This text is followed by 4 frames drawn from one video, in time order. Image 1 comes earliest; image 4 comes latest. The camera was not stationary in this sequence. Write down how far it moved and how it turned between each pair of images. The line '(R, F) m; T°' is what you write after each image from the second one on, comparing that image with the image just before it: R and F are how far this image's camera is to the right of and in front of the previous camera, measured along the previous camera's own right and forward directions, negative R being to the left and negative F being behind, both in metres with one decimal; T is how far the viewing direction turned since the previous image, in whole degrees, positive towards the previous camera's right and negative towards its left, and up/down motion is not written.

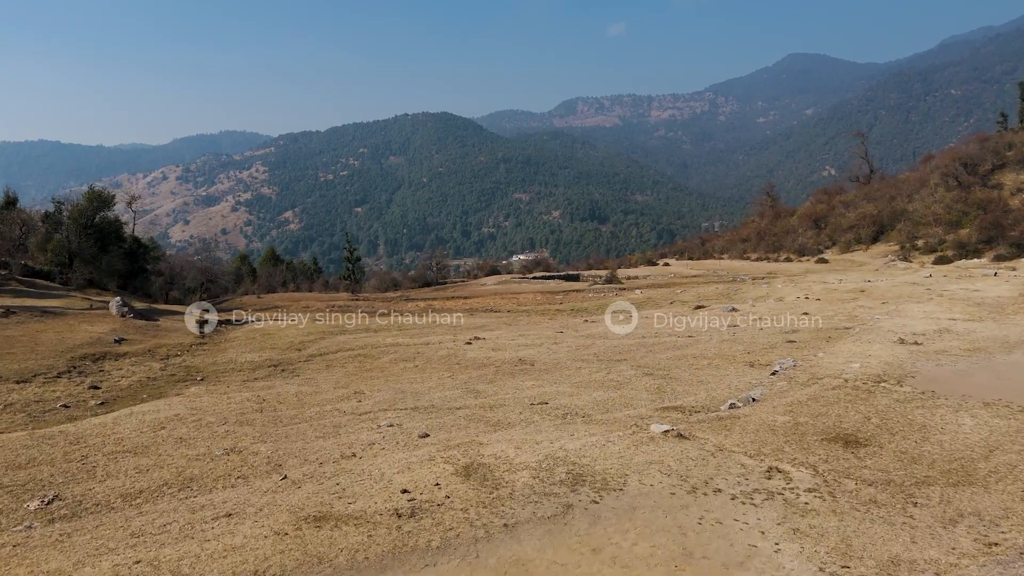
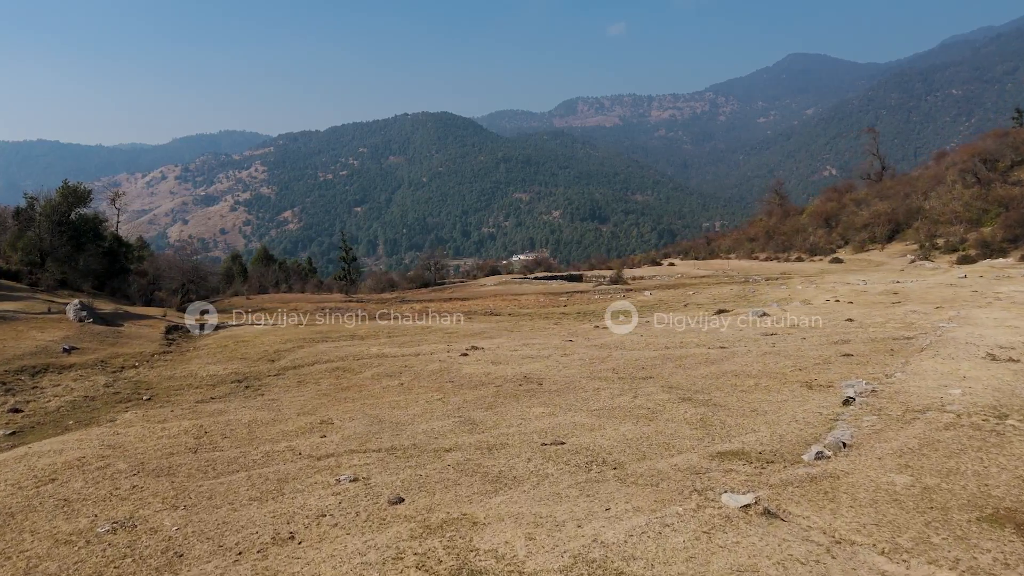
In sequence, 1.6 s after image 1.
(-0.1, +2.7) m; 0°
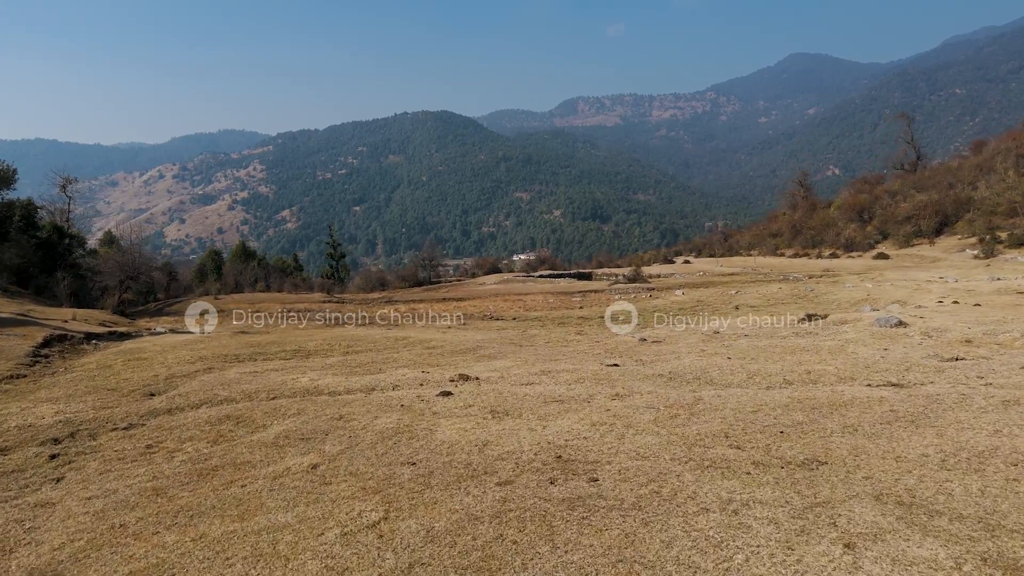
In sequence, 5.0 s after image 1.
(-0.2, +7.0) m; 0°
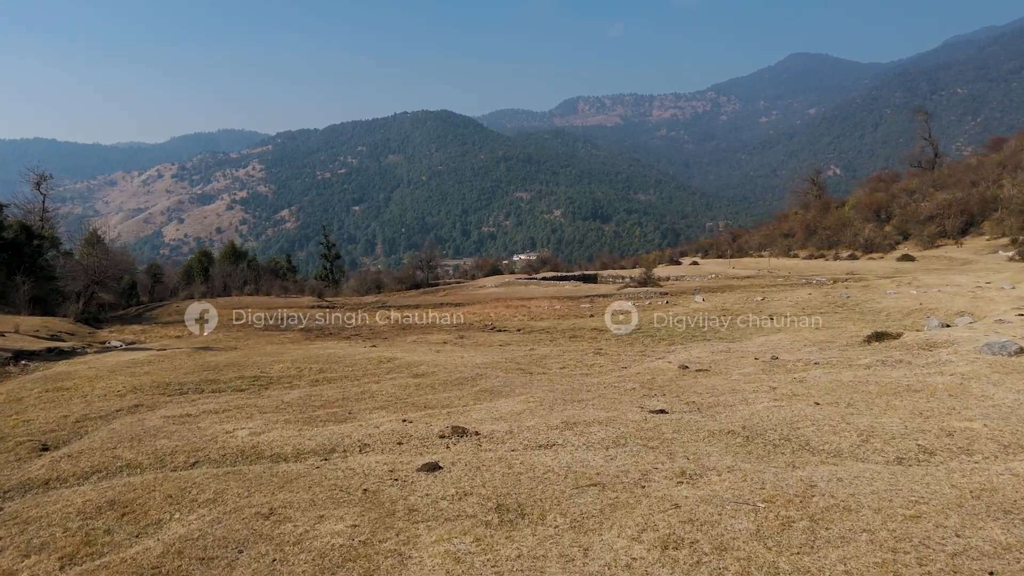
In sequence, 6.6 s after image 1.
(-0.2, +3.1) m; 0°
